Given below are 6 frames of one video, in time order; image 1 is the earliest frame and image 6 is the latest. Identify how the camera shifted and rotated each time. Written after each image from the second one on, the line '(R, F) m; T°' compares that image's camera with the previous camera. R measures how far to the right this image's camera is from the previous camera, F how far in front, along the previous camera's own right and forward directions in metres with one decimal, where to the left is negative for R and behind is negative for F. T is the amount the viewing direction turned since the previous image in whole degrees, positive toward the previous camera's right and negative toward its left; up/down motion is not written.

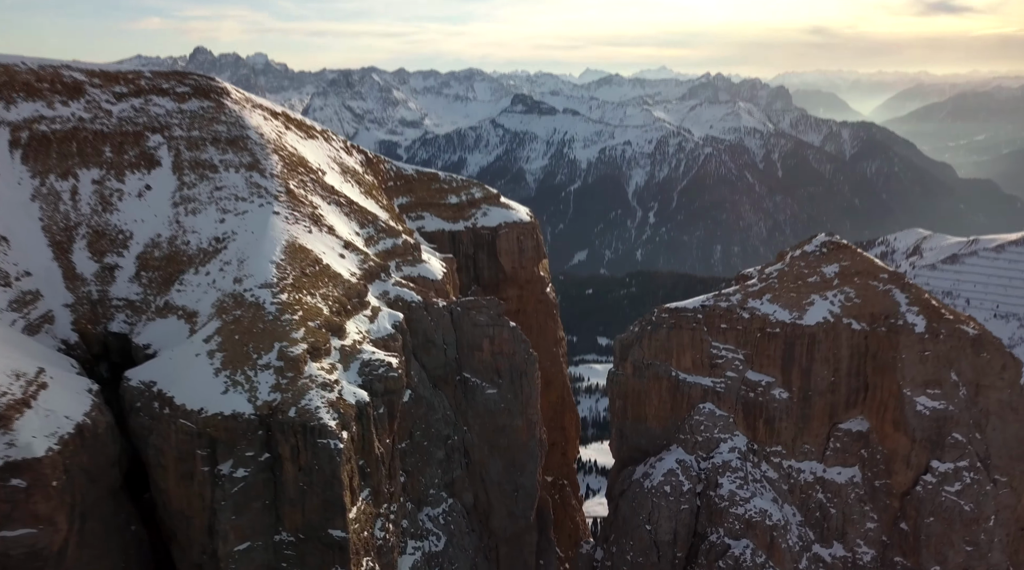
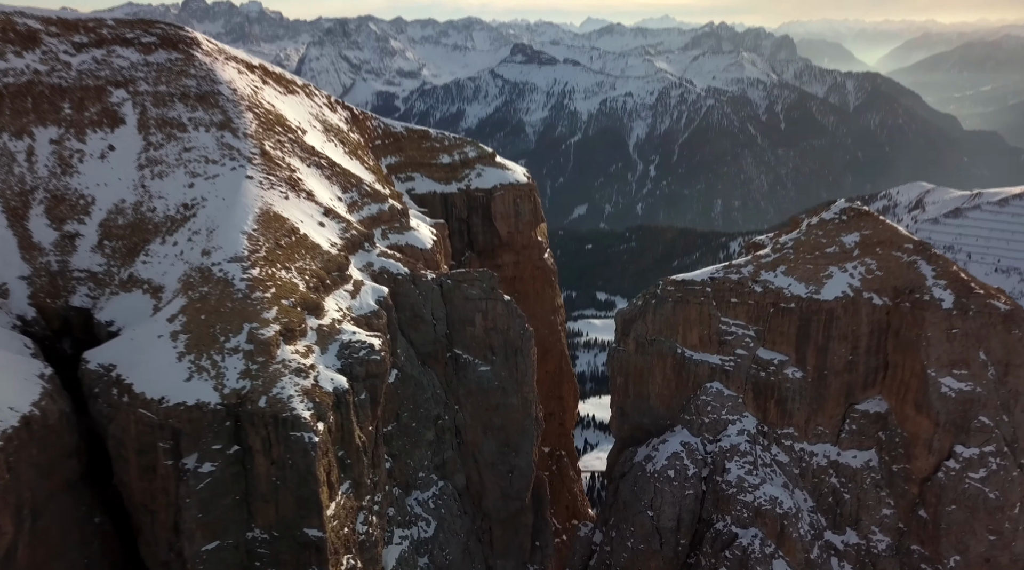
(+0.3, +3.3) m; 0°
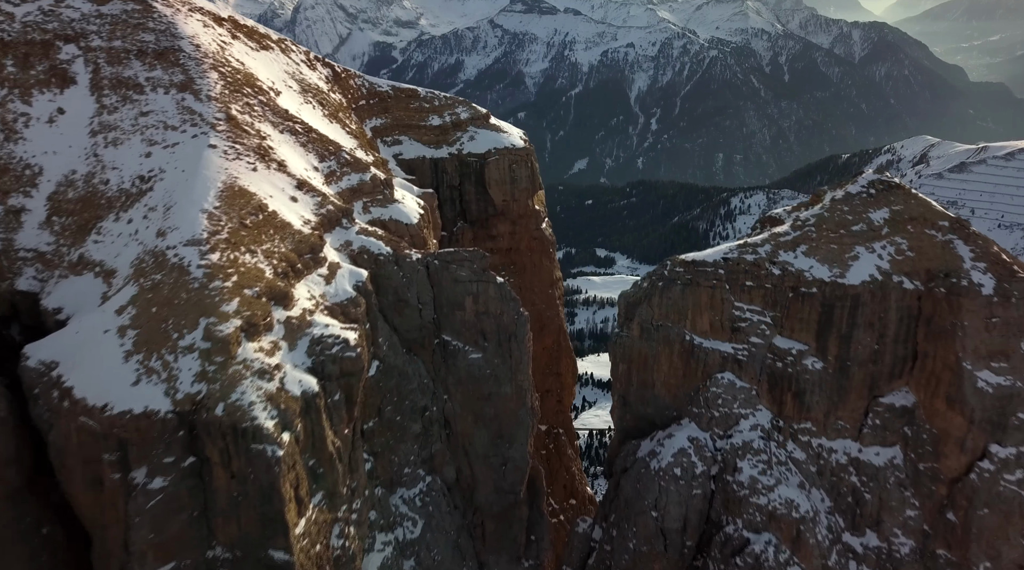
(+0.3, +3.9) m; 0°
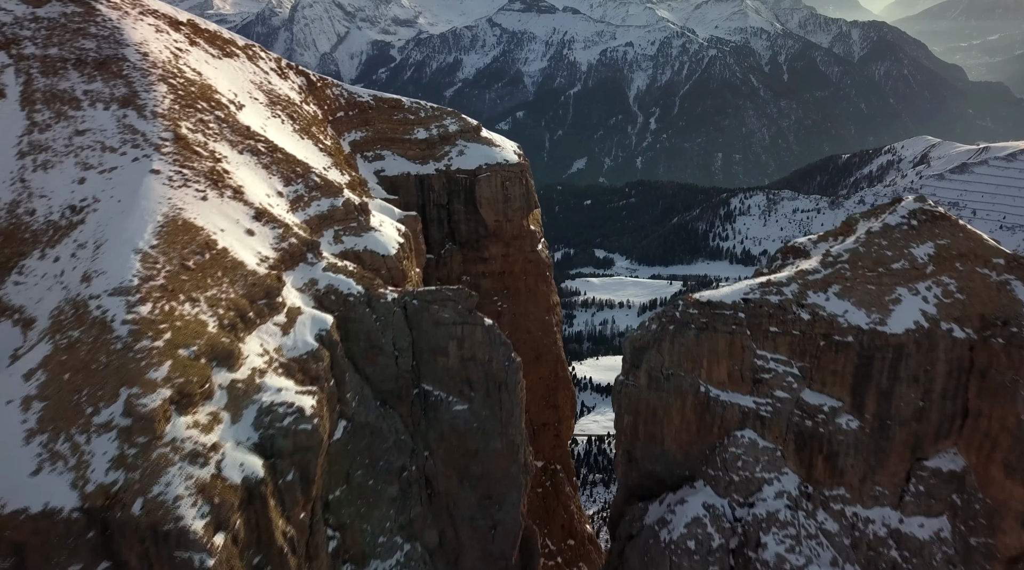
(+0.4, +4.9) m; 0°
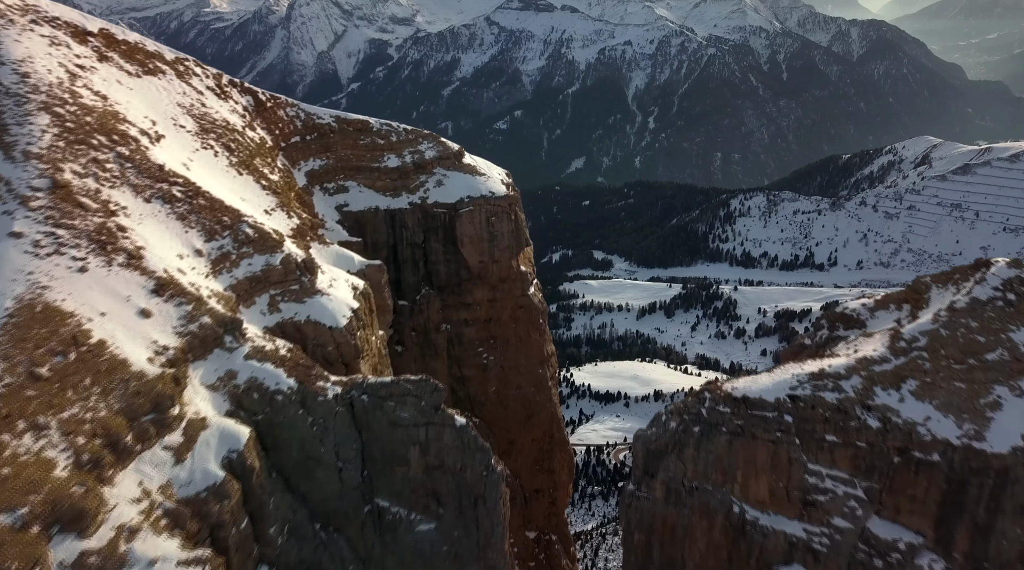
(+0.7, +7.7) m; 0°
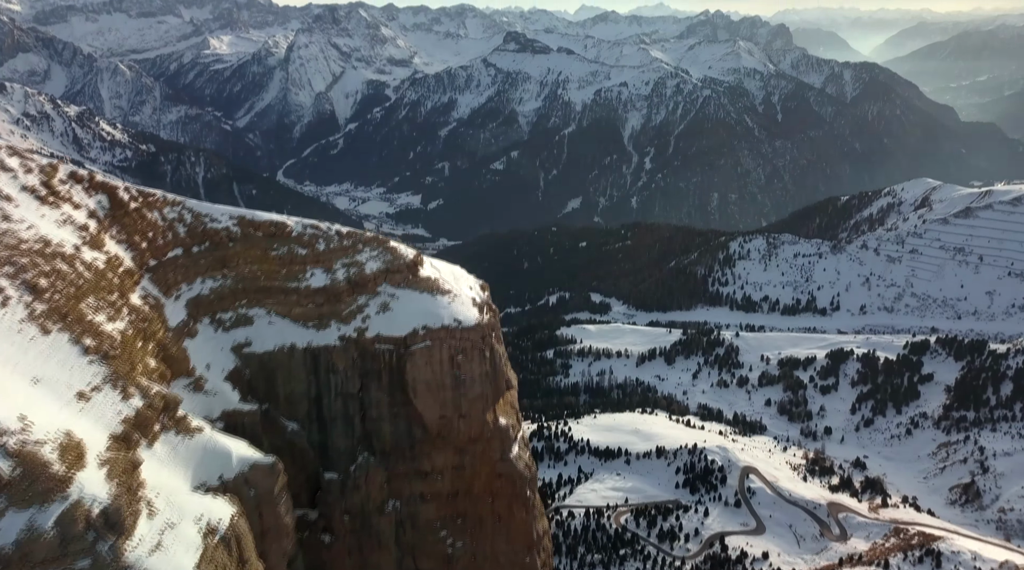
(+1.0, +13.1) m; 0°
